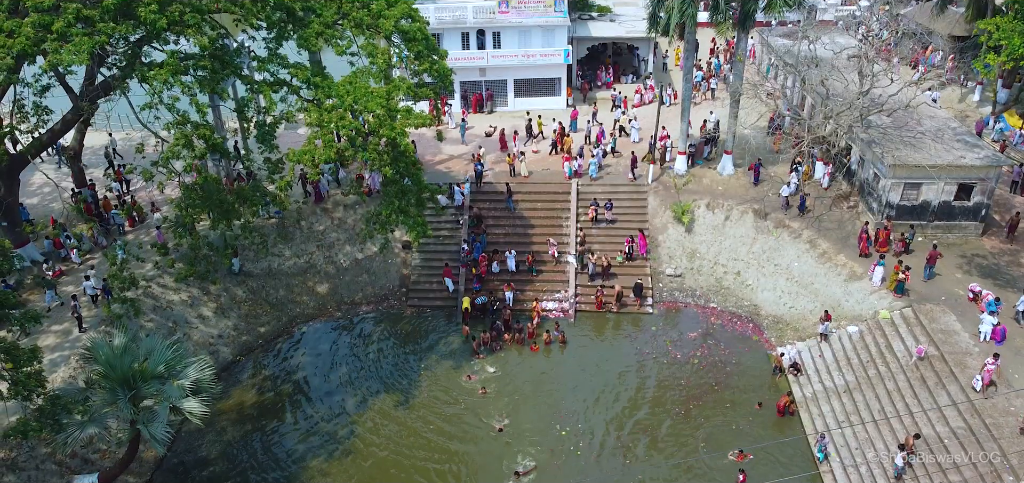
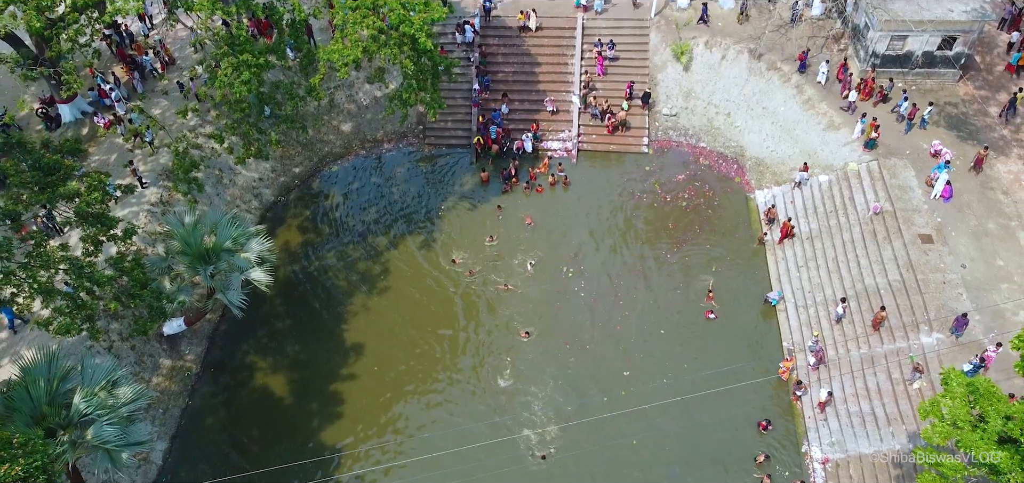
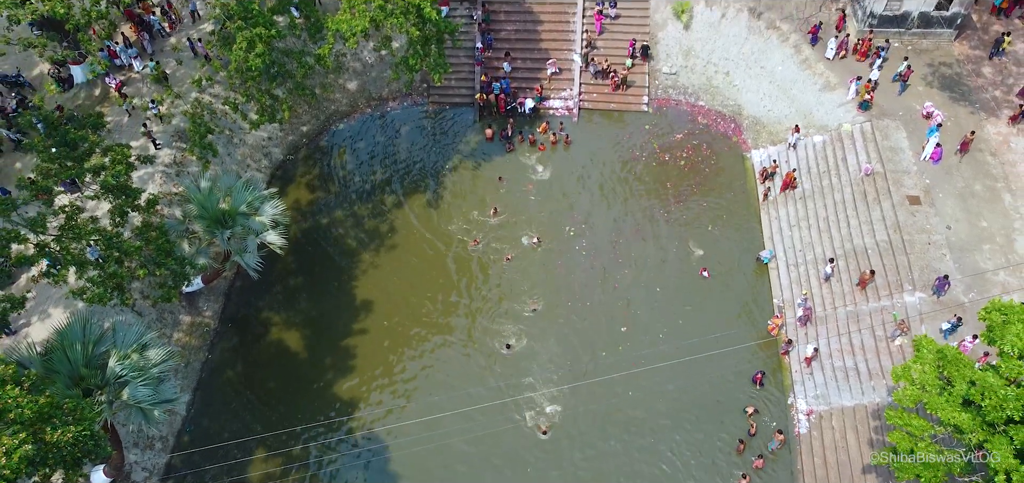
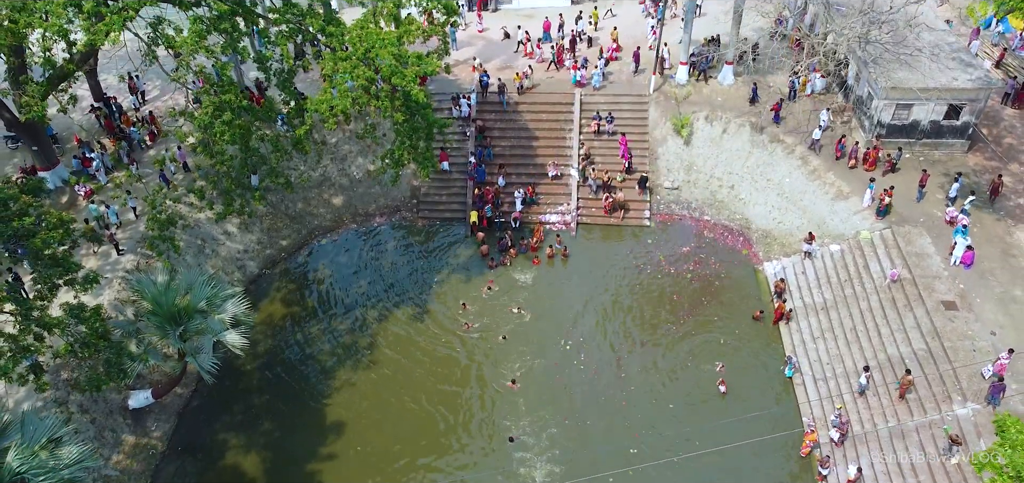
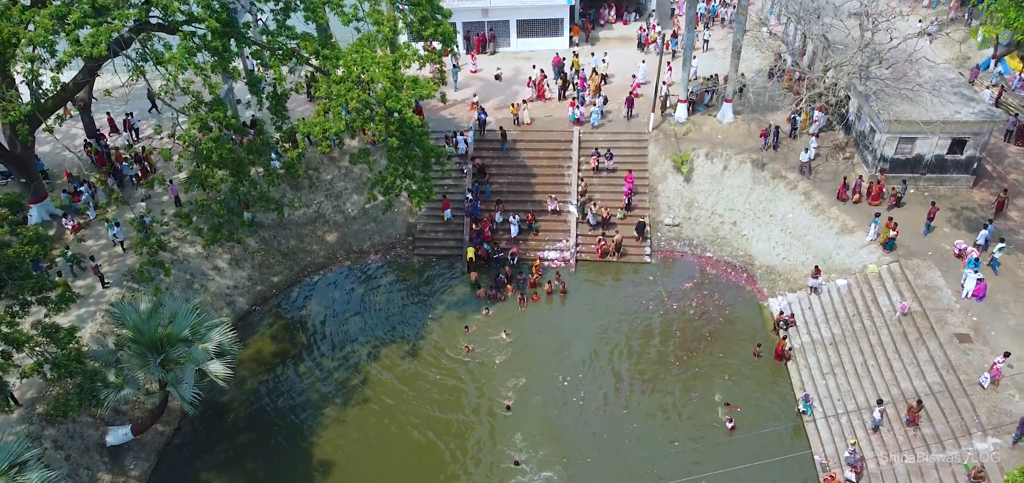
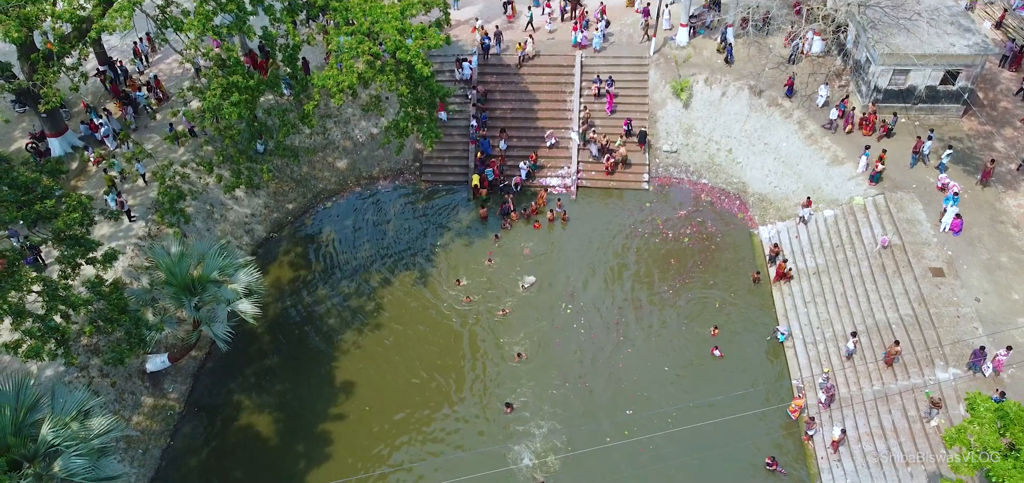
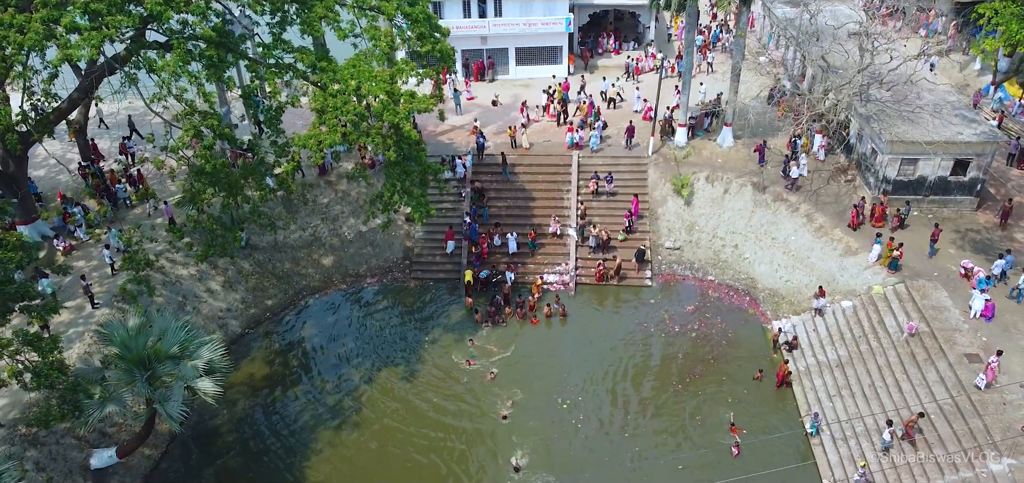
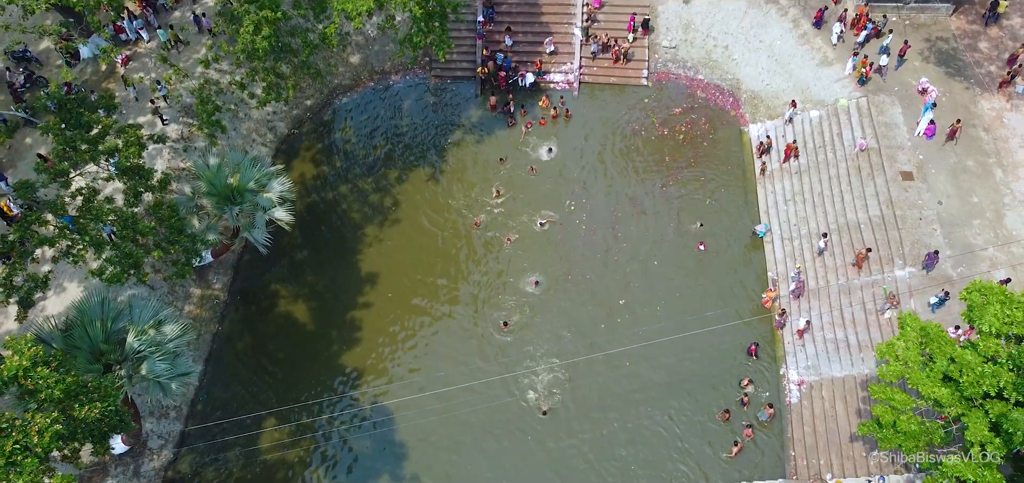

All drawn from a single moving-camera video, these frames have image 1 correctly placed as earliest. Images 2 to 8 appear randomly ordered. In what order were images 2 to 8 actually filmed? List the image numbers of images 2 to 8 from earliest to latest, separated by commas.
7, 5, 4, 6, 2, 3, 8
